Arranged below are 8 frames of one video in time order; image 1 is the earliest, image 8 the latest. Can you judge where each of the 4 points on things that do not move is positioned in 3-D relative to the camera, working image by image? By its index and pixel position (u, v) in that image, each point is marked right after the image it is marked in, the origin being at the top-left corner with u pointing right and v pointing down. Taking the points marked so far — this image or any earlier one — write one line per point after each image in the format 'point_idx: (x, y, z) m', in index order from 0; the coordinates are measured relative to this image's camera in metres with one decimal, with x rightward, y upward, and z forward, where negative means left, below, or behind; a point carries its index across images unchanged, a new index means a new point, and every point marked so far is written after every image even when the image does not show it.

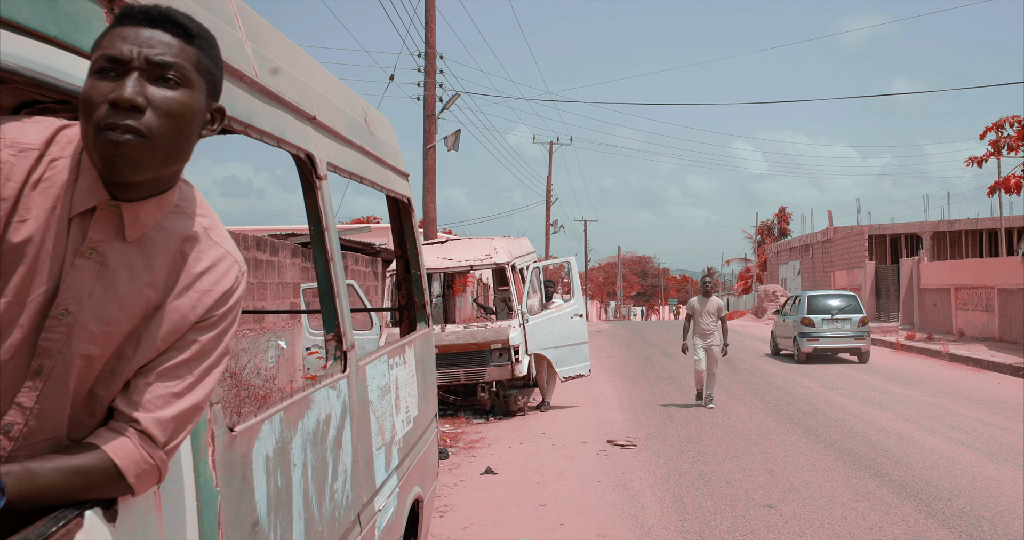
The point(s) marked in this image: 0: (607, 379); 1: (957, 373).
0: (+1.4, -1.6, +13.8) m
1: (+7.0, -1.6, +14.5) m
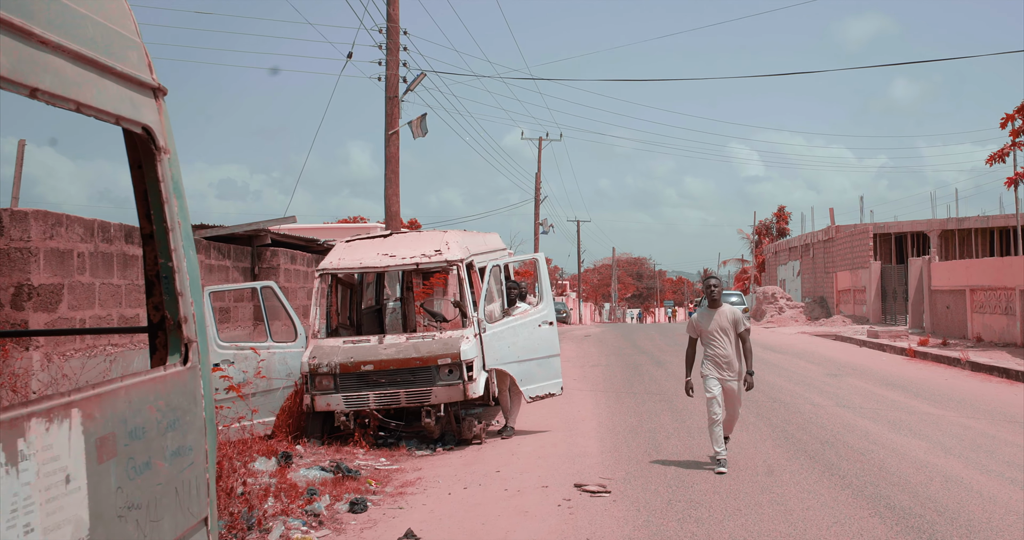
0: (+1.0, -1.6, +12.1) m
1: (+6.6, -1.6, +12.8) m
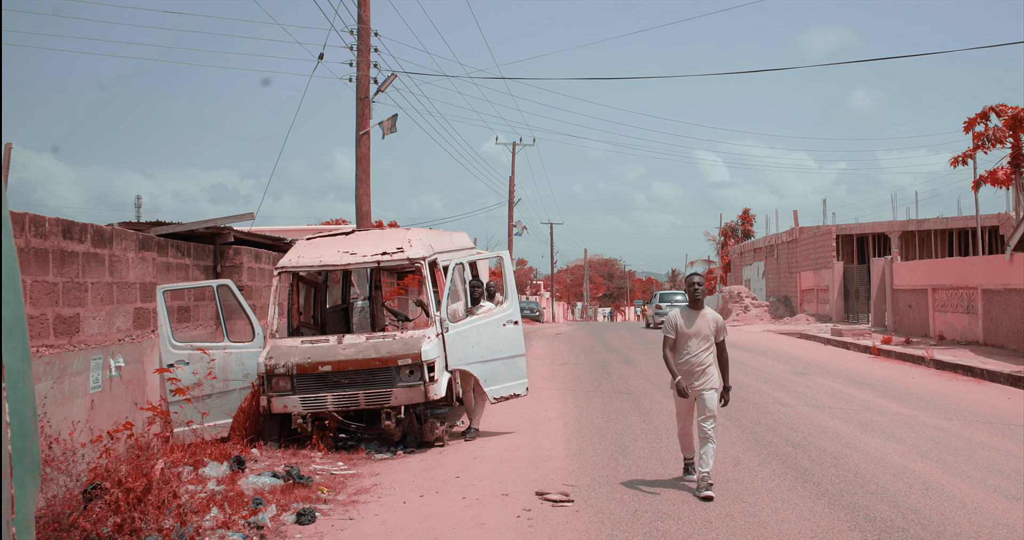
0: (+0.6, -1.6, +11.9) m
1: (+6.1, -1.6, +12.8) m
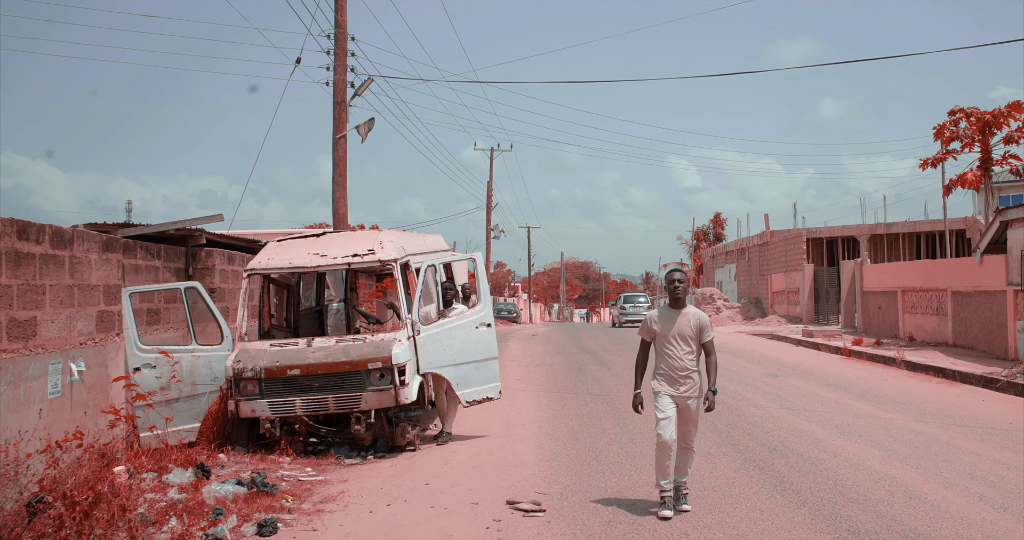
0: (+0.2, -1.6, +11.7) m
1: (+5.8, -1.6, +12.8) m
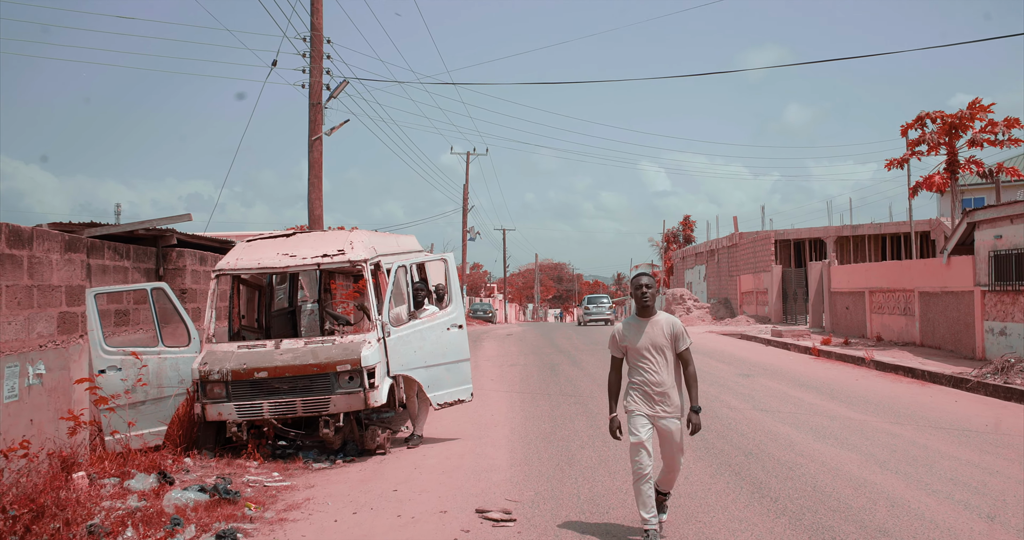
0: (-0.1, -1.6, +11.6) m
1: (+5.4, -1.6, +12.8) m
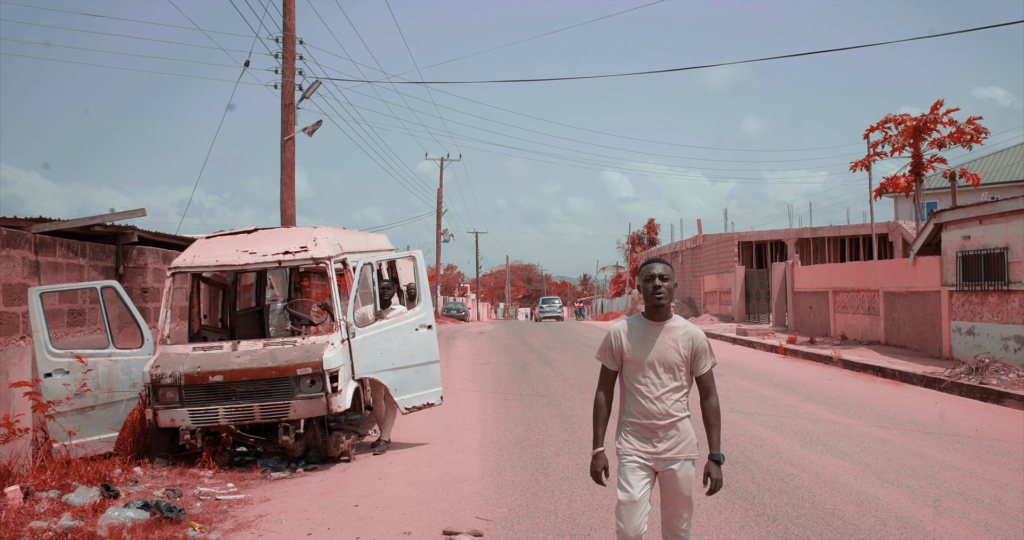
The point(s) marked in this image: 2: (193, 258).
0: (-0.5, -1.6, +11.2) m
1: (+5.0, -1.6, +12.6) m
2: (-2.8, +0.1, +7.9) m
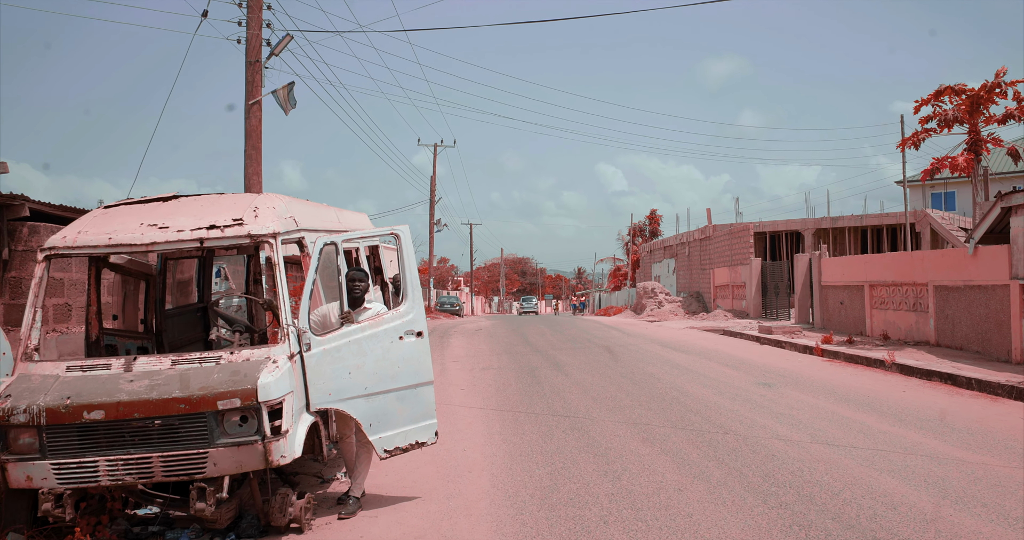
0: (-0.4, -1.5, +8.9) m
1: (+5.1, -1.5, +10.3) m
2: (-2.6, +0.2, +5.6) m
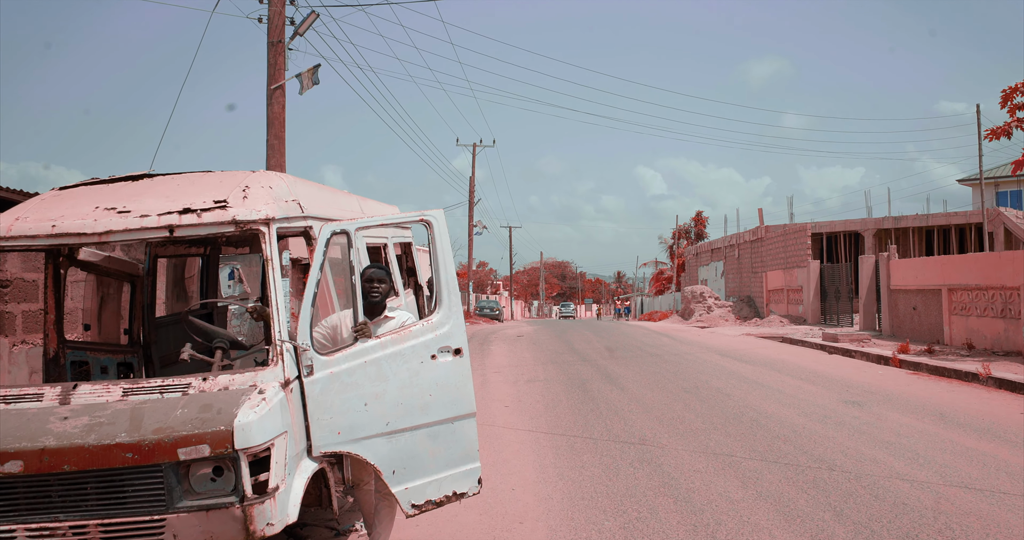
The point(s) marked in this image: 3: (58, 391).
0: (+0.1, -1.5, +7.6) m
1: (+5.6, -1.5, +8.8) m
2: (-2.3, +0.2, +4.4) m
3: (-1.8, -0.5, +3.7) m
